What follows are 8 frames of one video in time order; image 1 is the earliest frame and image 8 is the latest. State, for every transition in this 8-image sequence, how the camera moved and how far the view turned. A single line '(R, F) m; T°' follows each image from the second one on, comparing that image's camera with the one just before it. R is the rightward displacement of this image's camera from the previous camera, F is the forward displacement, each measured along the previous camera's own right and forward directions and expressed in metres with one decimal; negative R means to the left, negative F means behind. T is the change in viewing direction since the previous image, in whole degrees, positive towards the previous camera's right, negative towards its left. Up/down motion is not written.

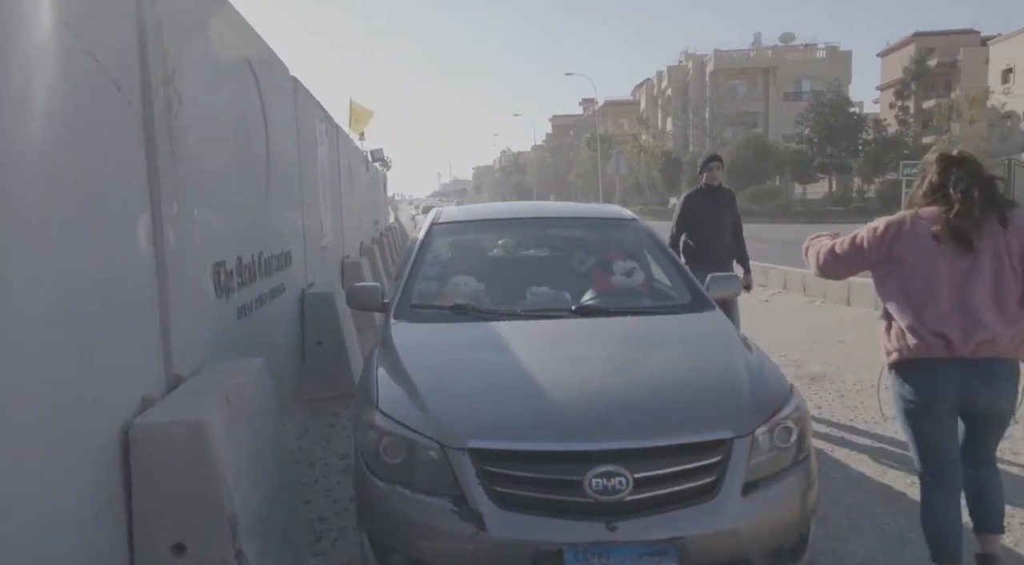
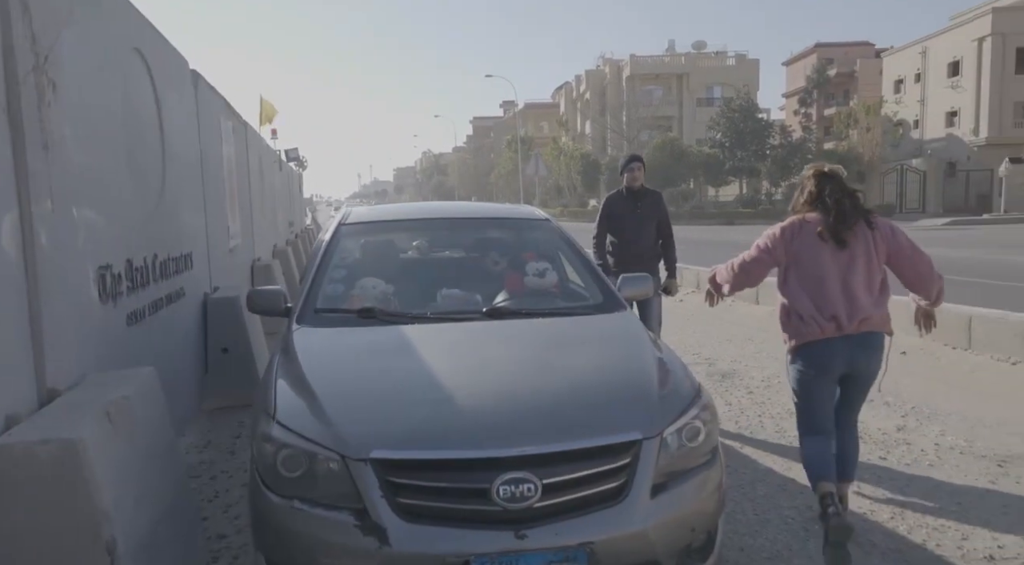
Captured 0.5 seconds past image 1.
(+0.1, +0.1) m; +6°
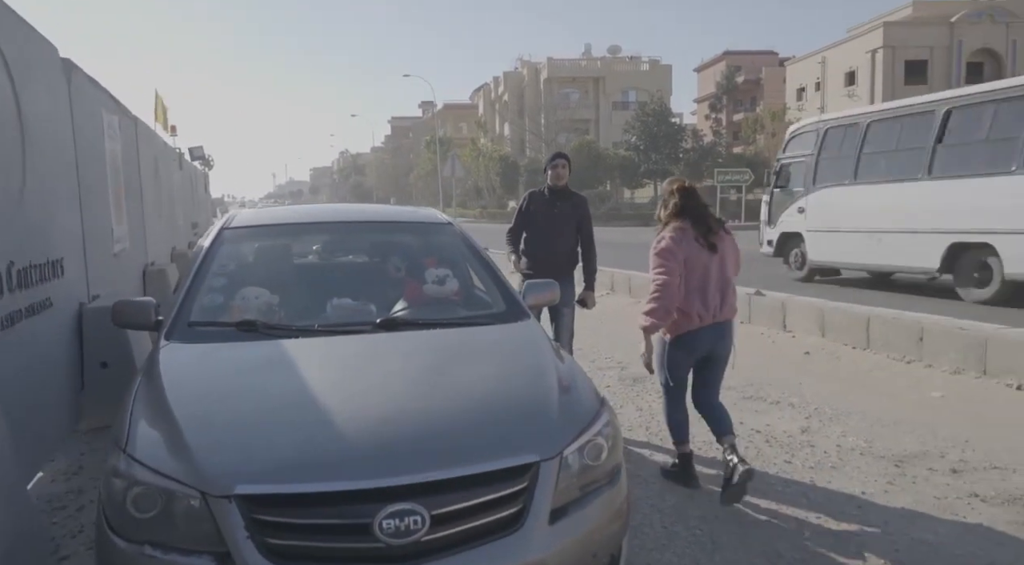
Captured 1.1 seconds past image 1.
(+0.1, +0.2) m; +6°
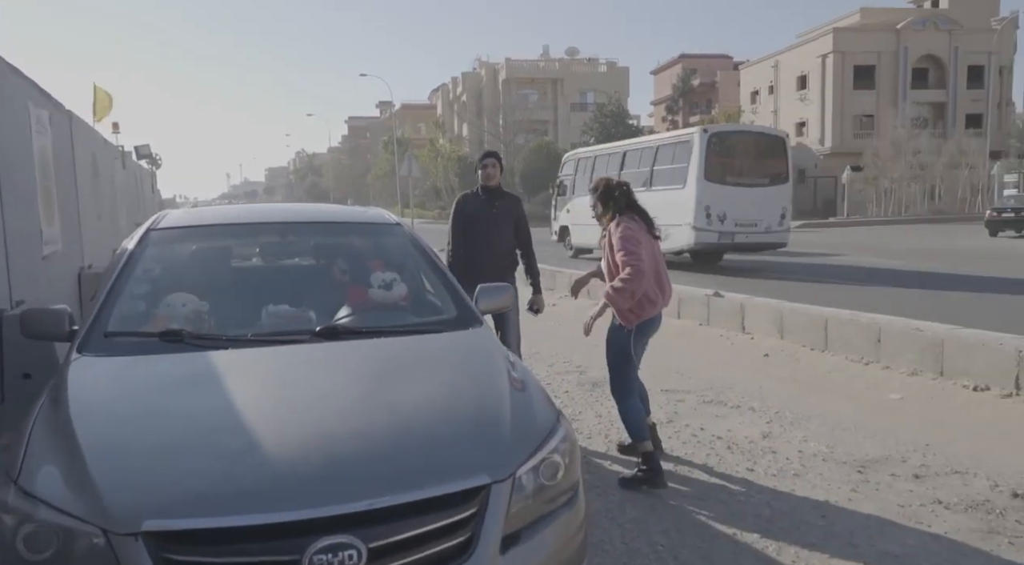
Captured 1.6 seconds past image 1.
(0.0, +0.2) m; +3°
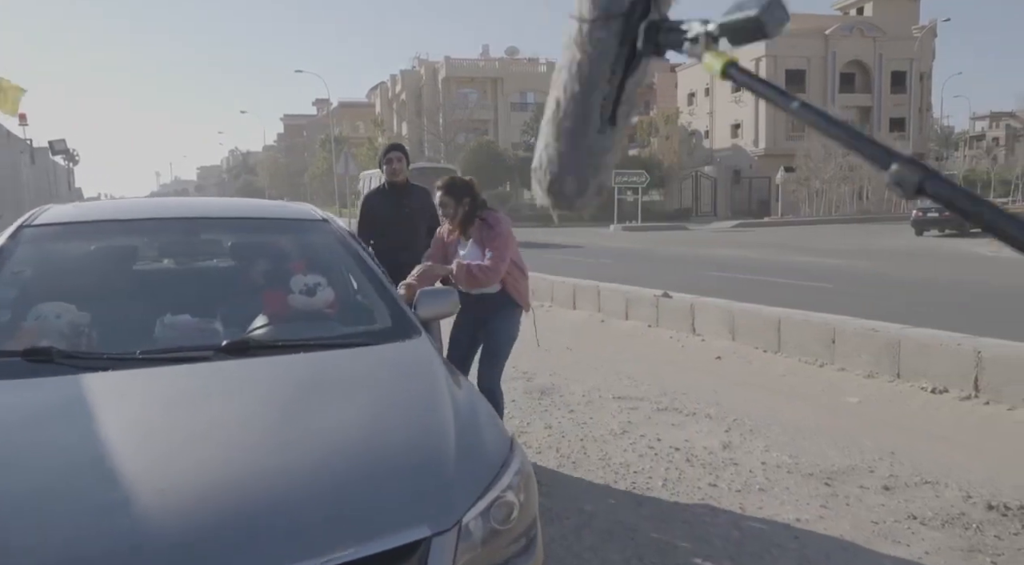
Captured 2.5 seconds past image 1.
(0.0, +0.4) m; +5°
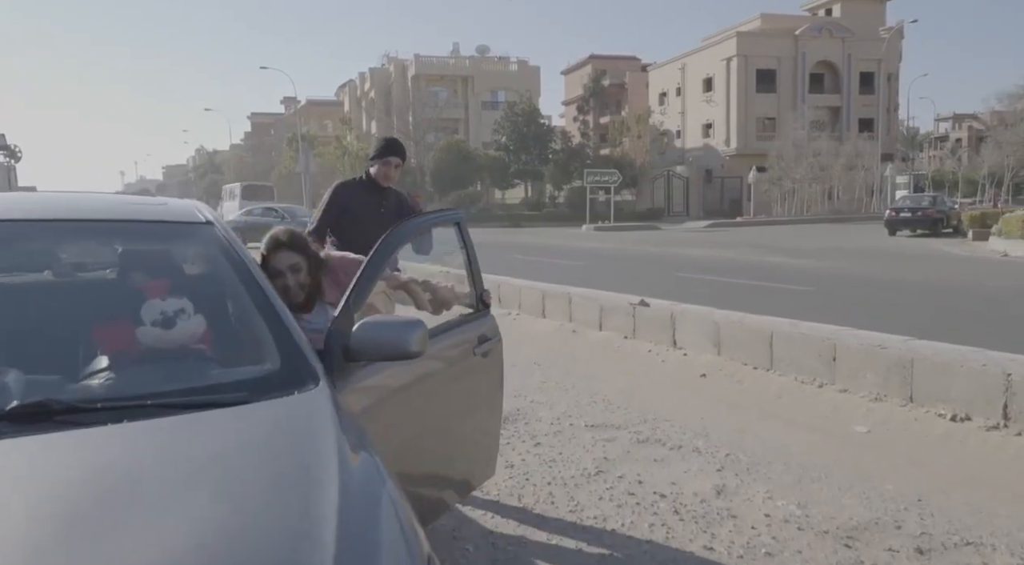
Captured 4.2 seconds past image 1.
(+0.1, +0.8) m; +2°
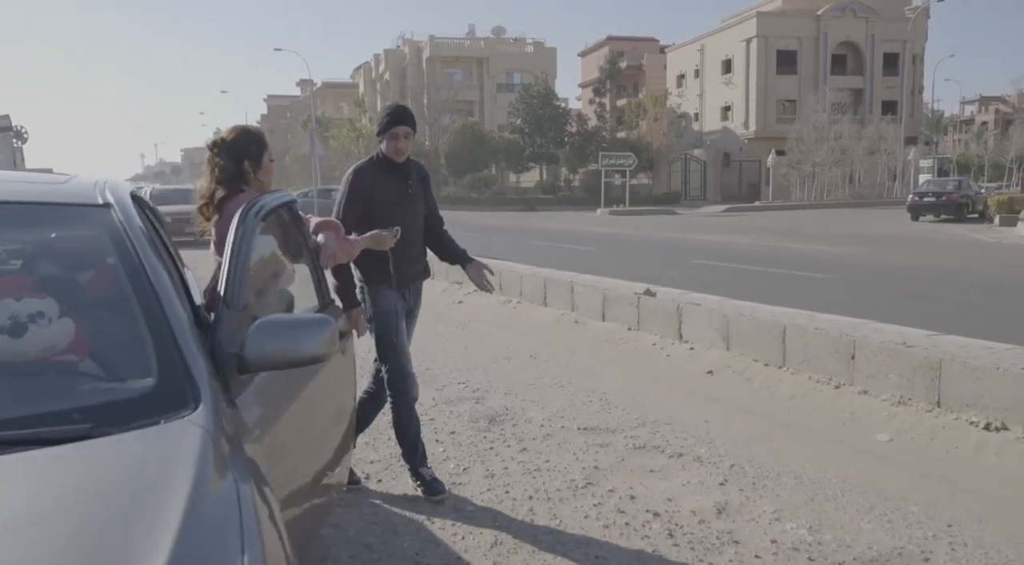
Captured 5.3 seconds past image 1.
(+0.2, +0.4) m; -1°
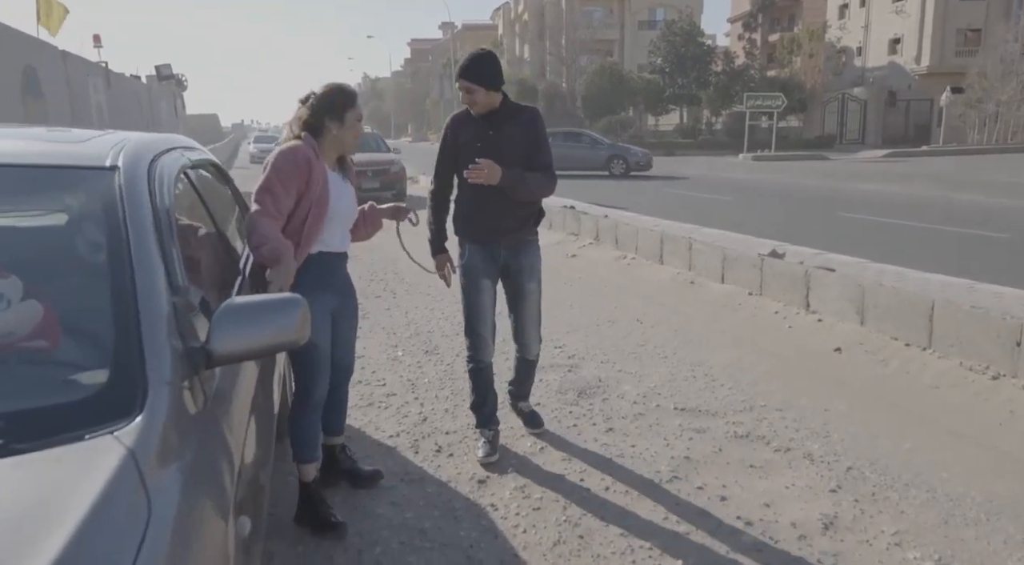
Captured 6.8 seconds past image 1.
(+0.2, +0.4) m; -11°
